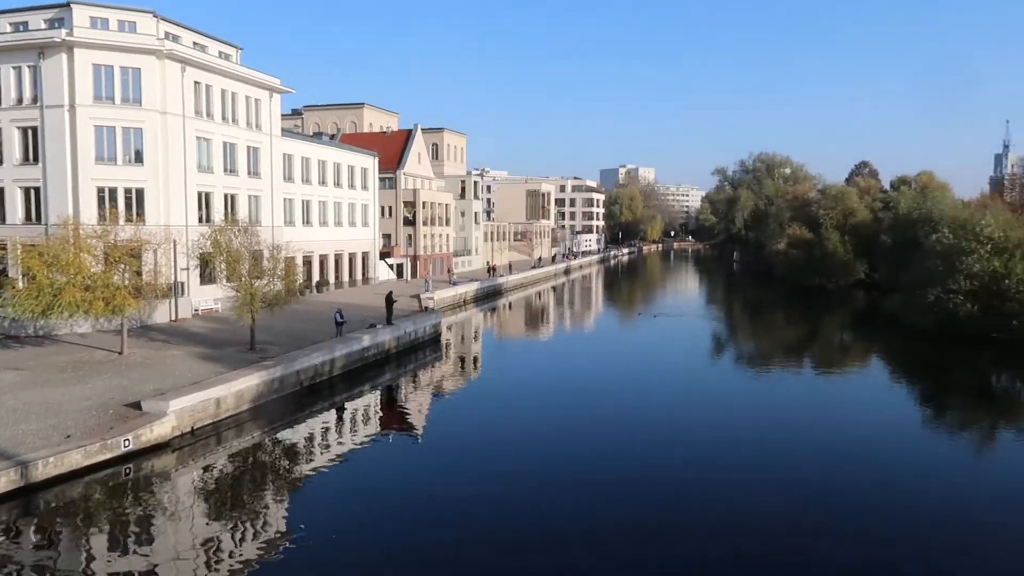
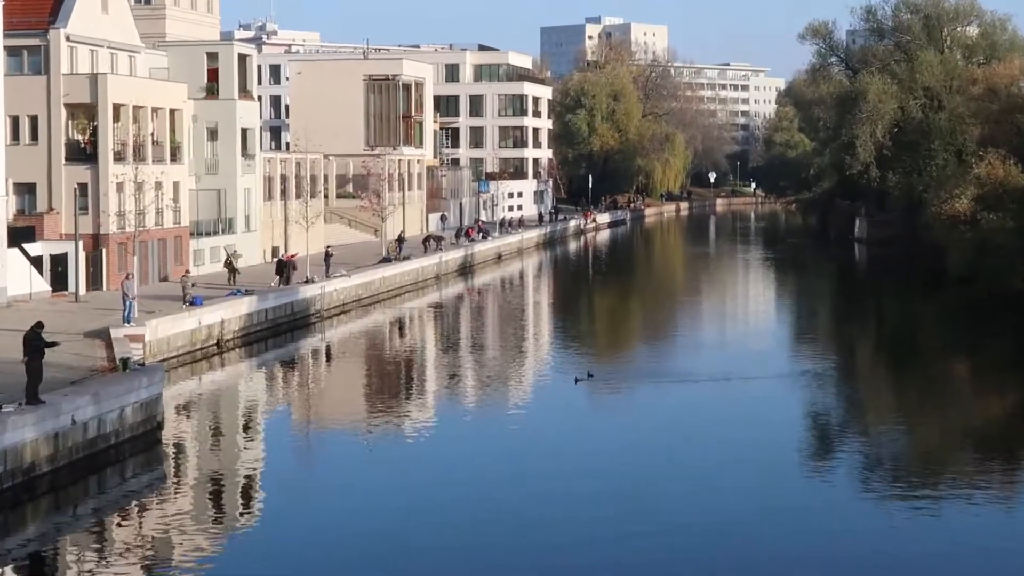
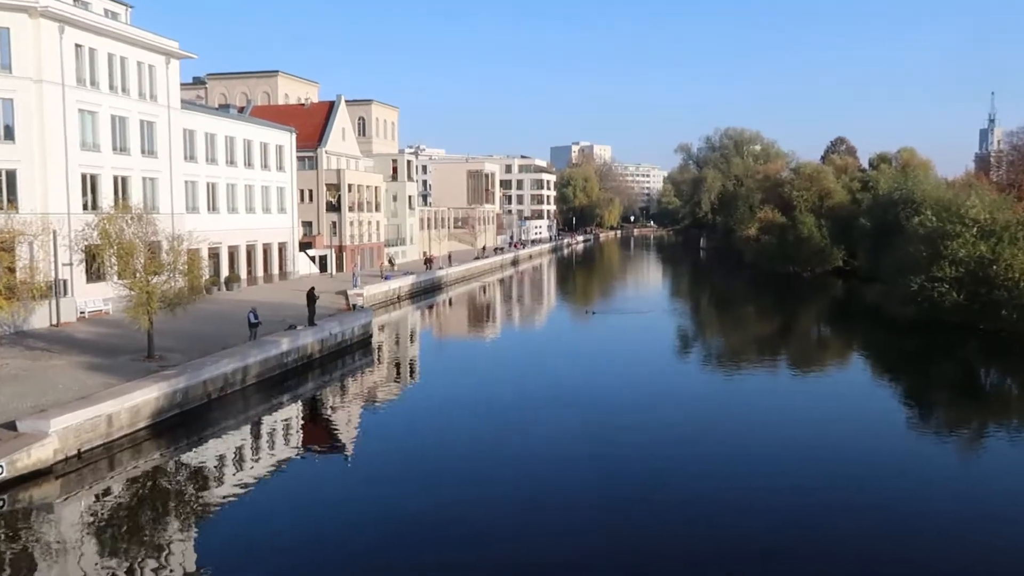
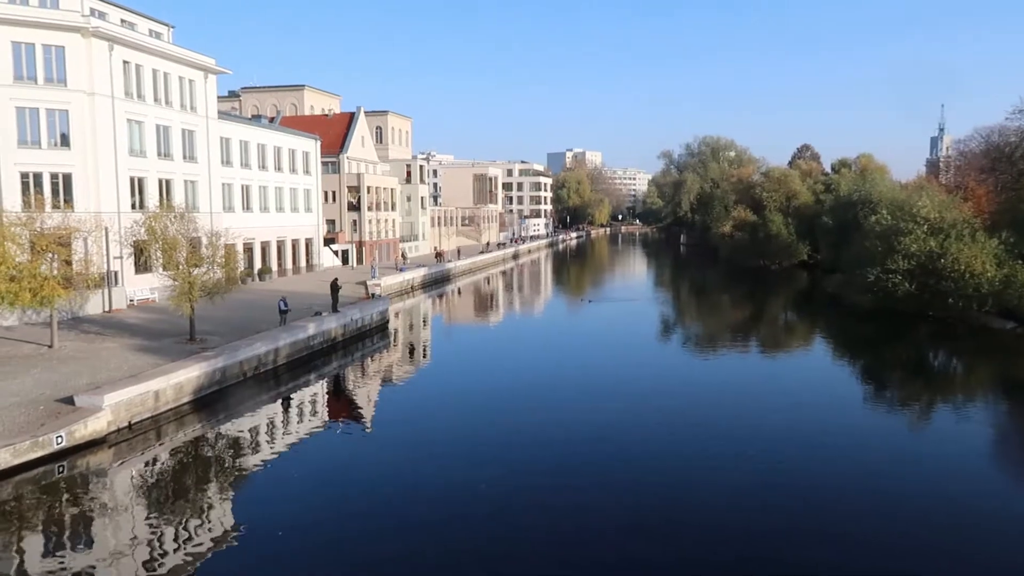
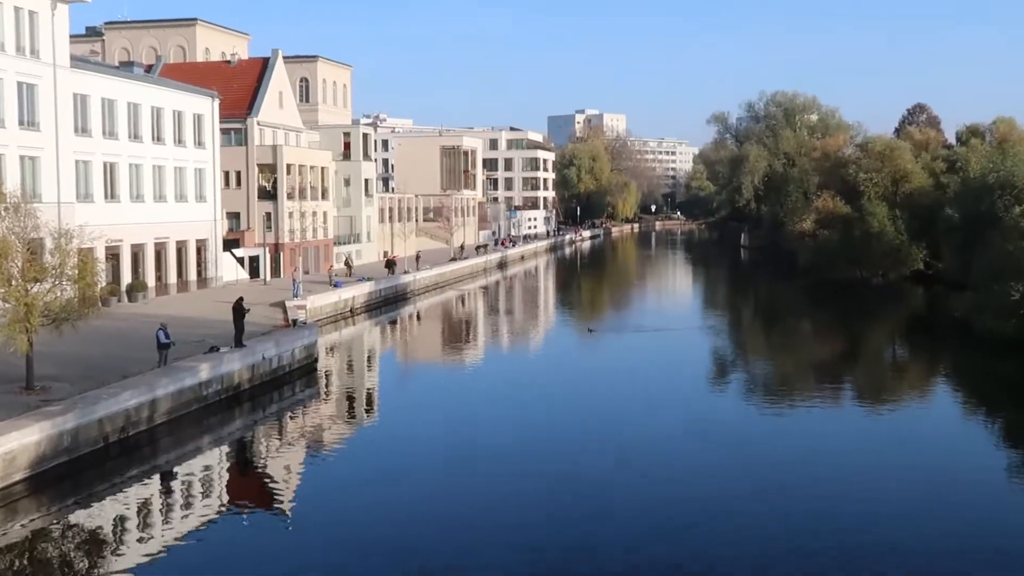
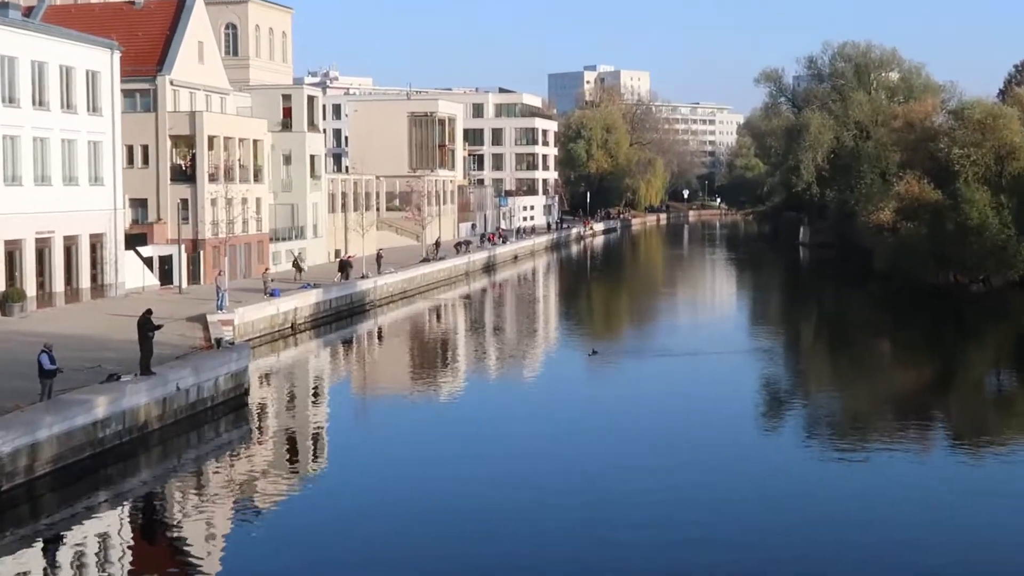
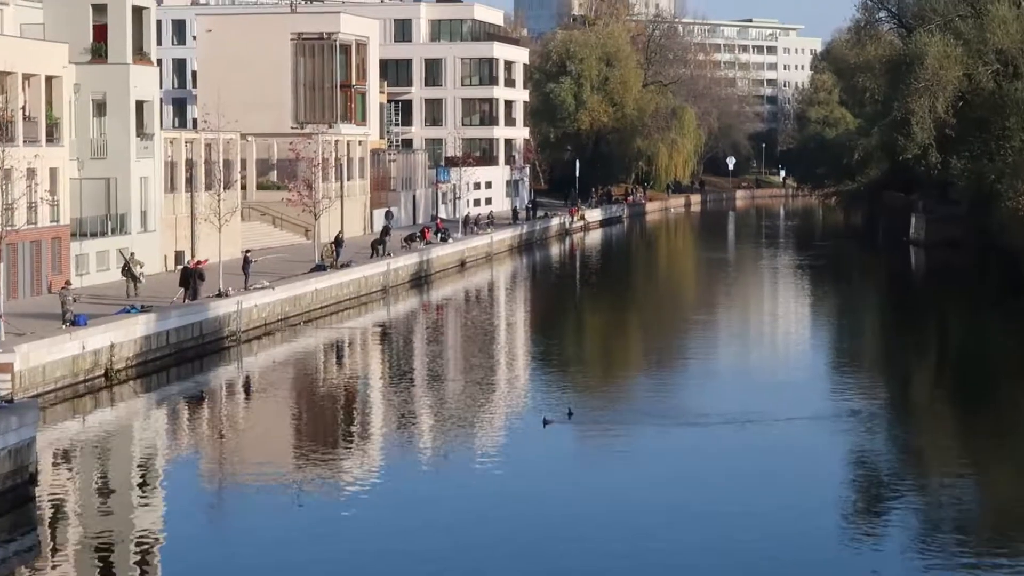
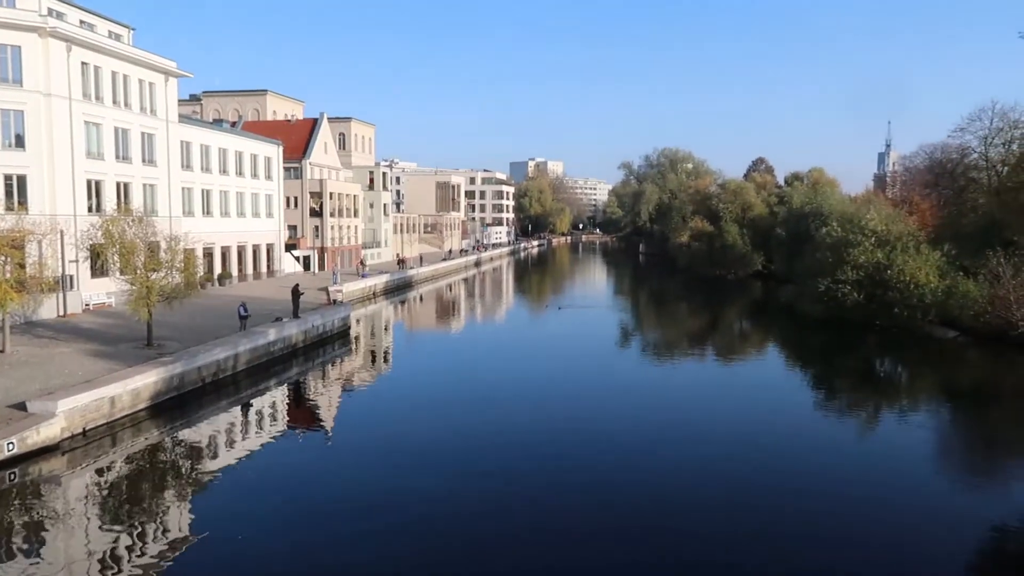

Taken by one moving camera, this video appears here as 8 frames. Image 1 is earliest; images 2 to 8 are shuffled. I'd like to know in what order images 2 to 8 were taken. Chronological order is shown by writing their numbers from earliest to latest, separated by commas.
8, 4, 3, 5, 6, 2, 7
